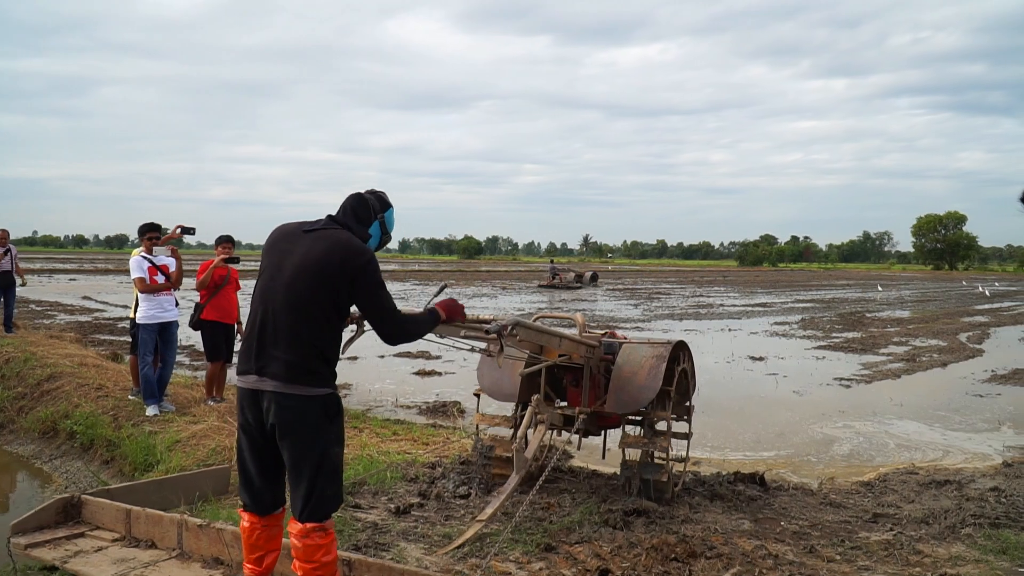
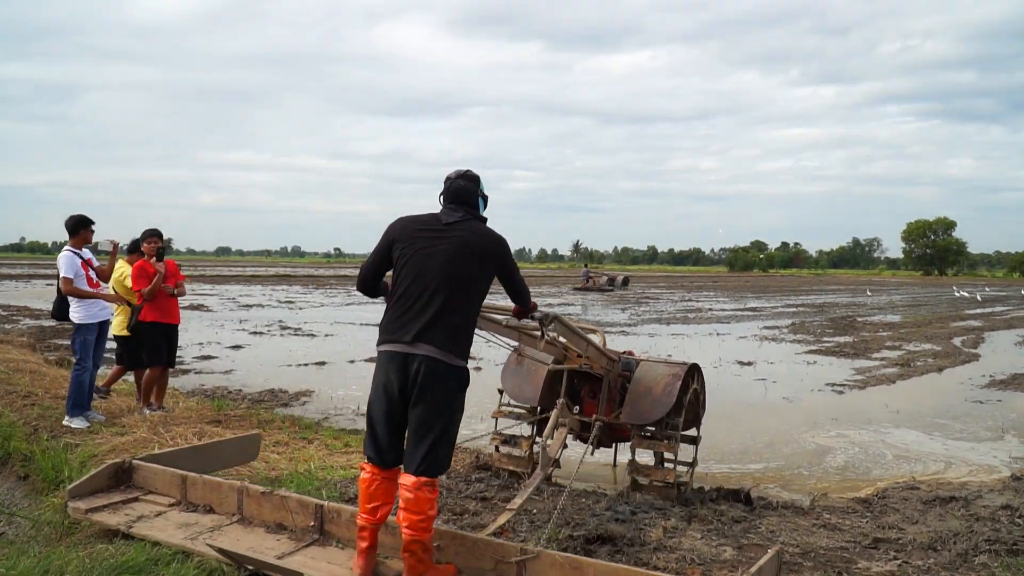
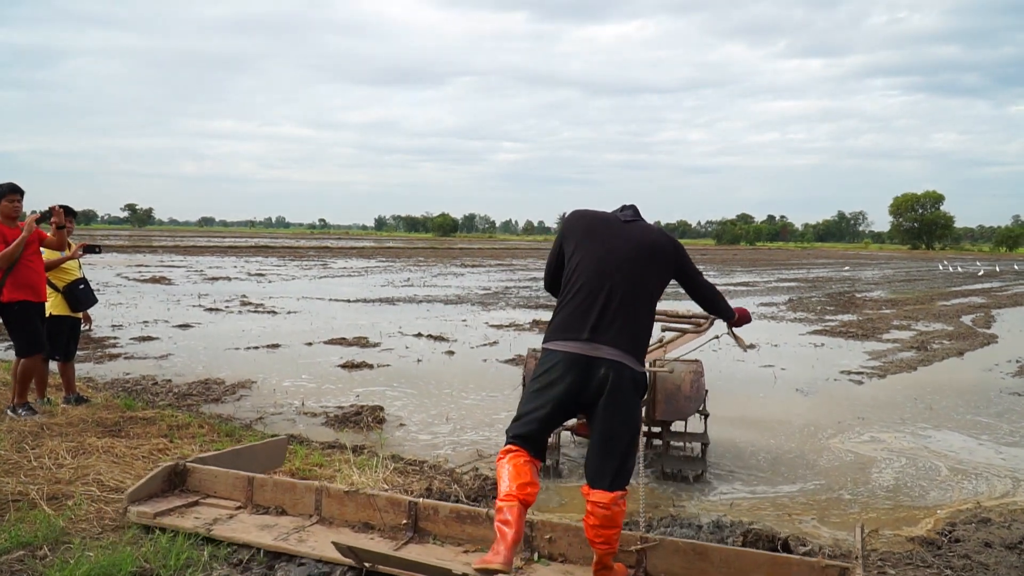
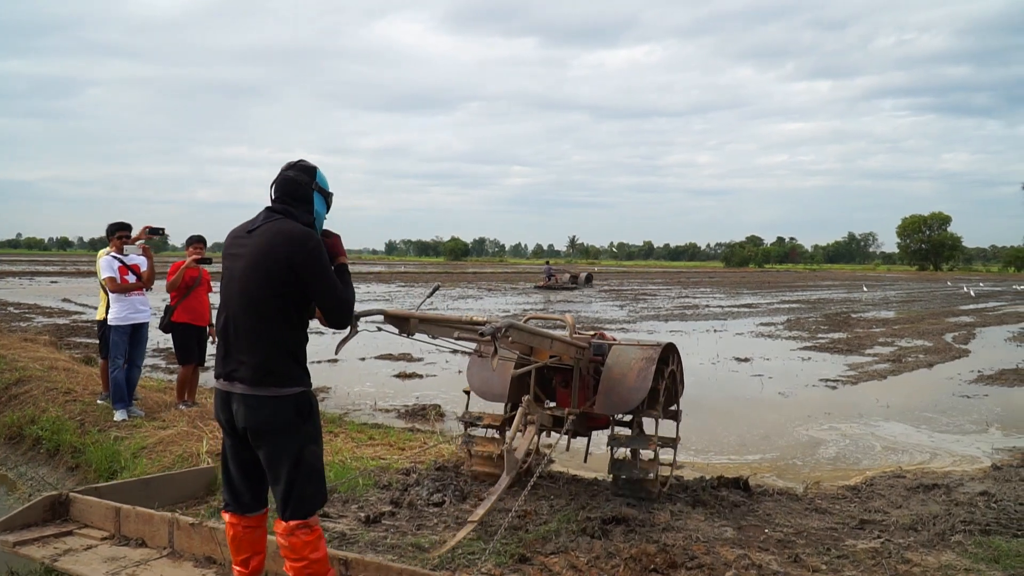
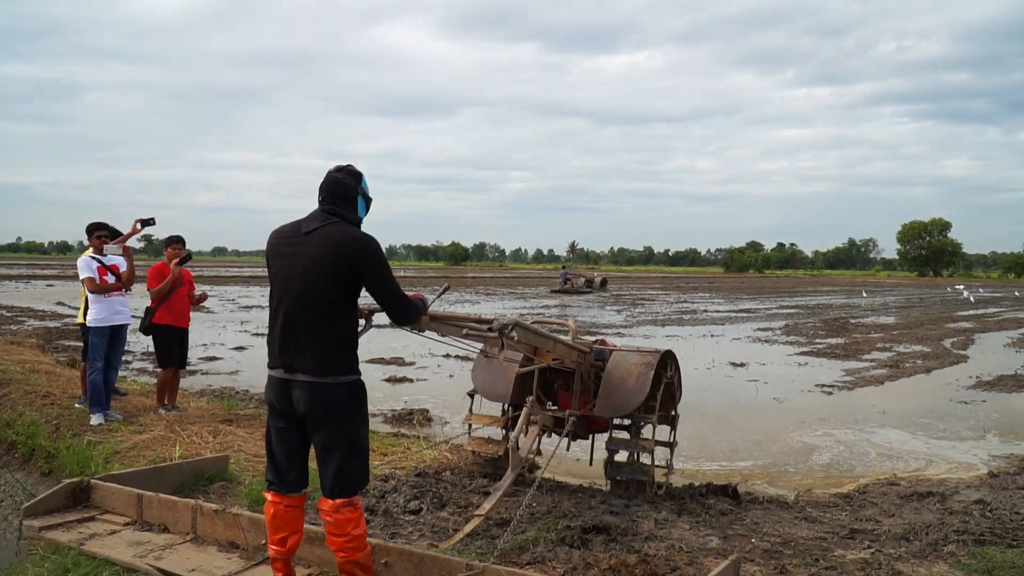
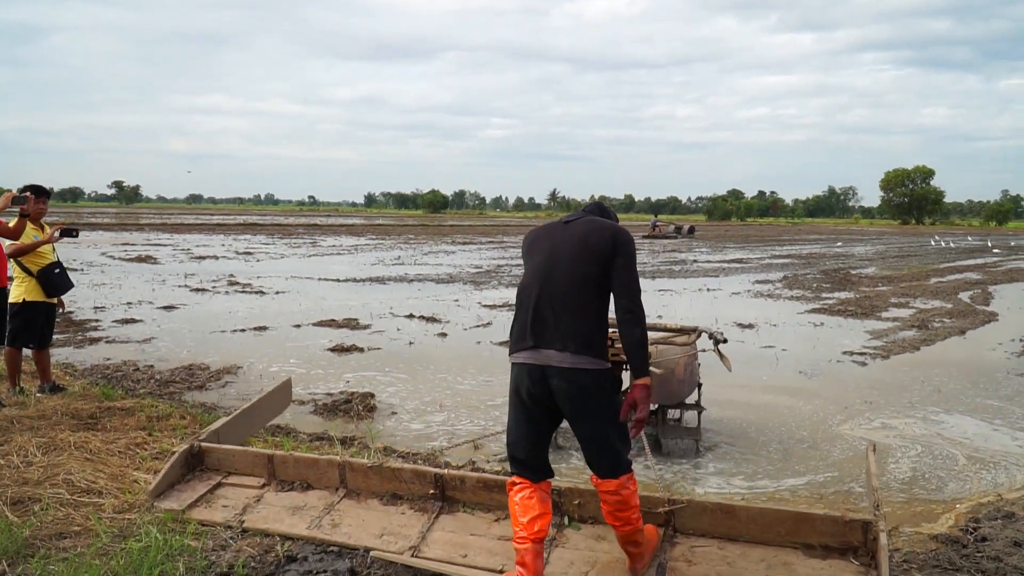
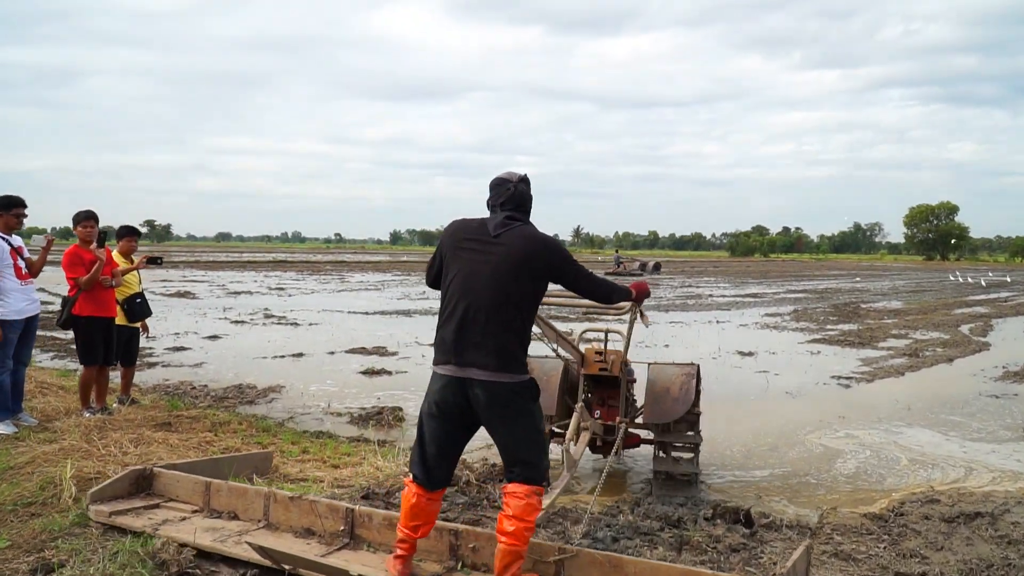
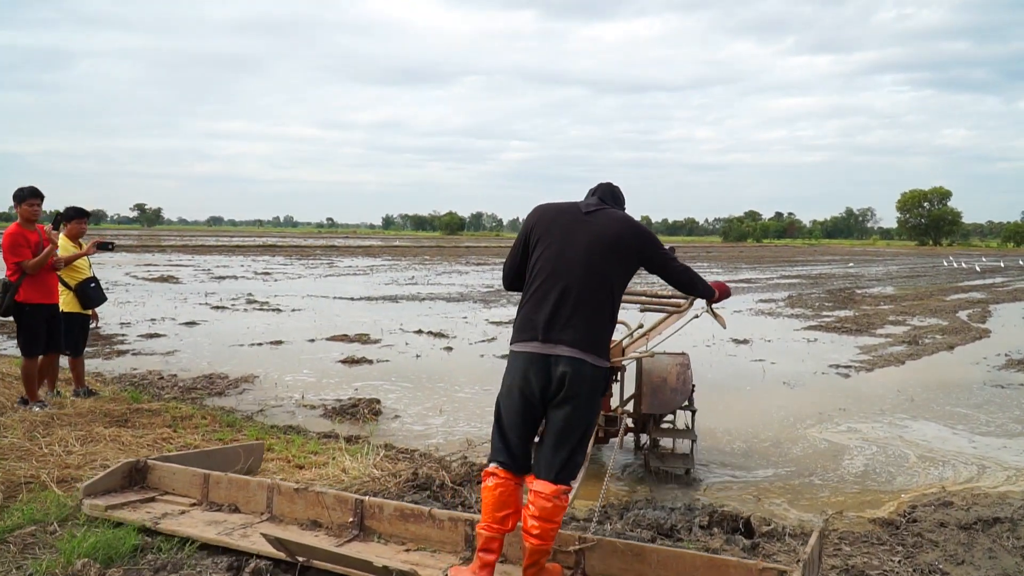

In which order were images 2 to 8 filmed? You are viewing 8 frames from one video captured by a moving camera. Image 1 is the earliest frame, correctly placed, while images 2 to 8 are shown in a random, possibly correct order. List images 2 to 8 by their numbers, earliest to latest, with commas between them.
4, 5, 2, 7, 8, 3, 6
